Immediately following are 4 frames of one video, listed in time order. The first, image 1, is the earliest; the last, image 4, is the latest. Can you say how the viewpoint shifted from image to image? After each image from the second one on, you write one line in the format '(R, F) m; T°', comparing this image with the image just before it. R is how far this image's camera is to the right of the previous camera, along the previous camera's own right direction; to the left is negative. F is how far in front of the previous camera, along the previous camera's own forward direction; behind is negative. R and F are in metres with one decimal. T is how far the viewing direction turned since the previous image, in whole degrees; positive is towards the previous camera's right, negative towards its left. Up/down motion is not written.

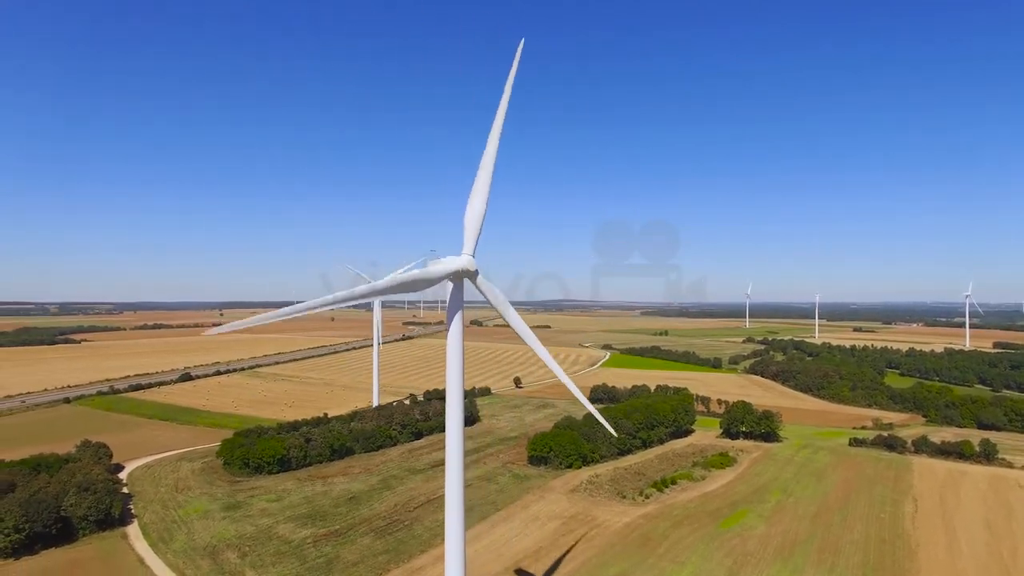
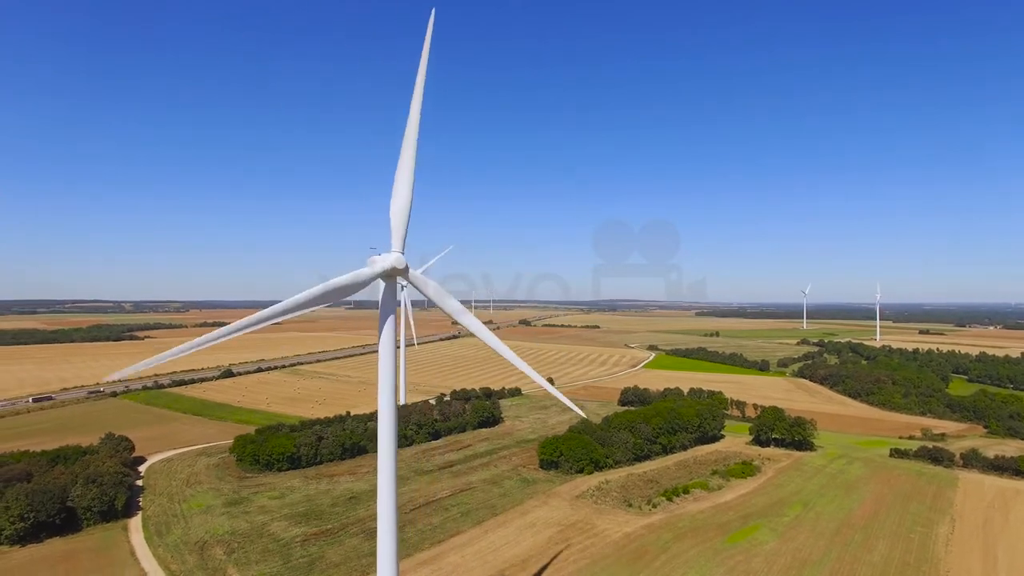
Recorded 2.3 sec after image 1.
(+2.2, +0.7) m; -5°
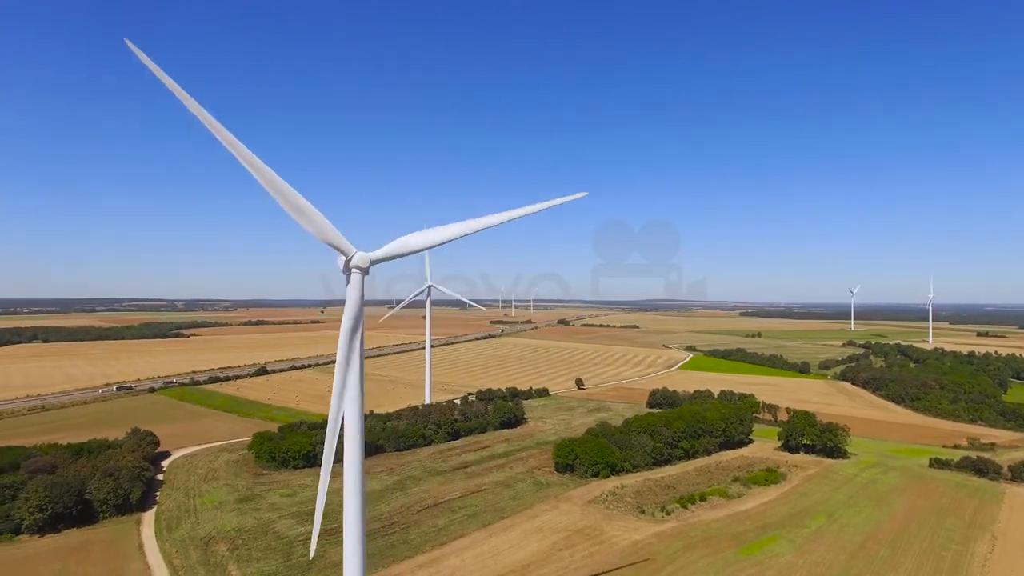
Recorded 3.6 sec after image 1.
(+1.3, +0.4) m; -4°
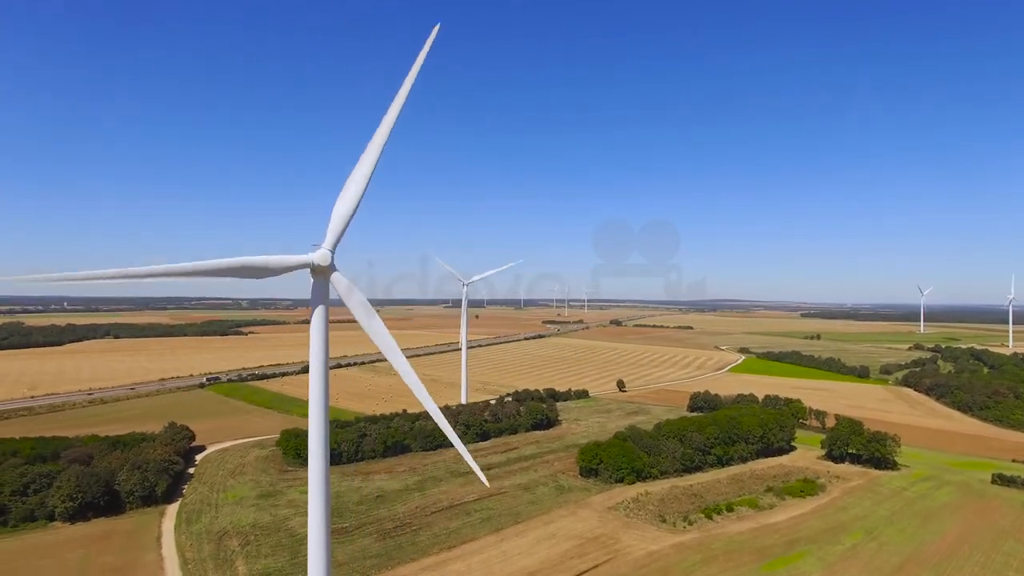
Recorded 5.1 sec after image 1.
(+1.6, +0.6) m; -5°
